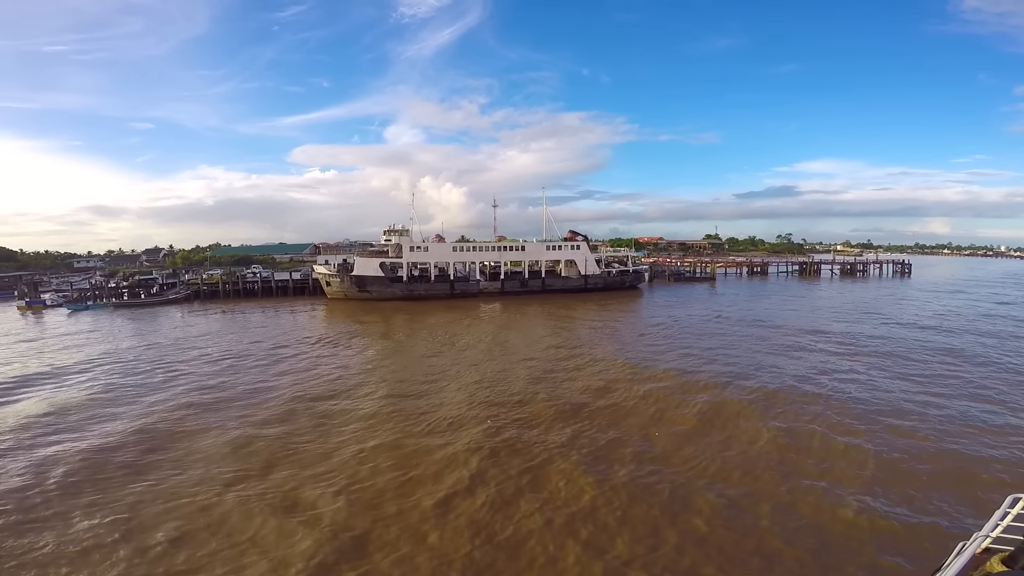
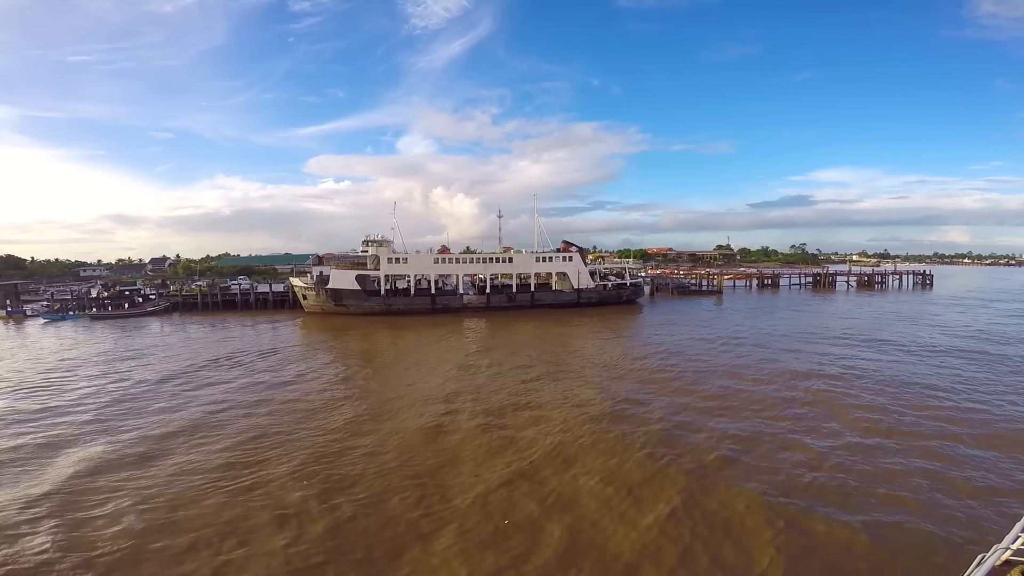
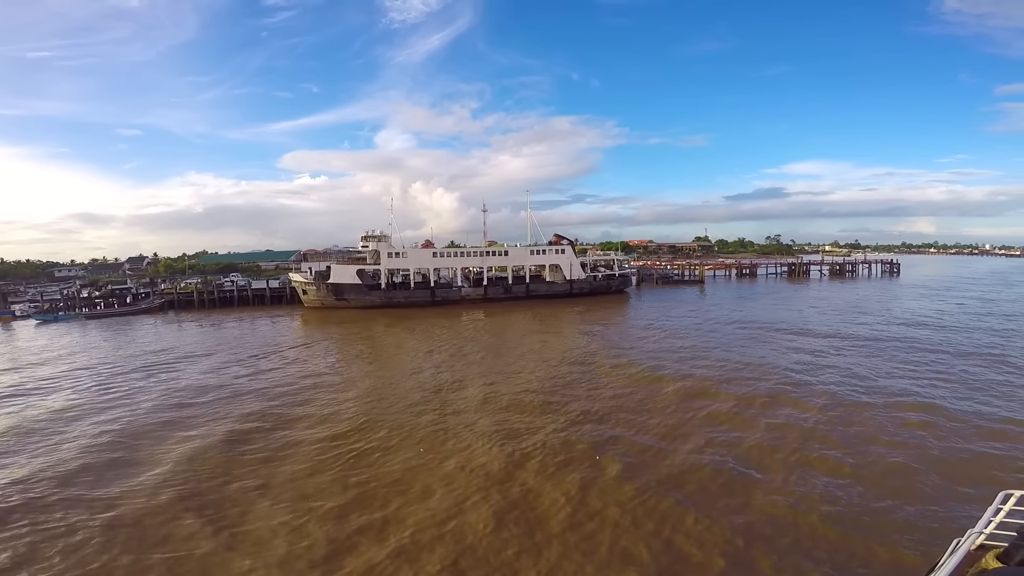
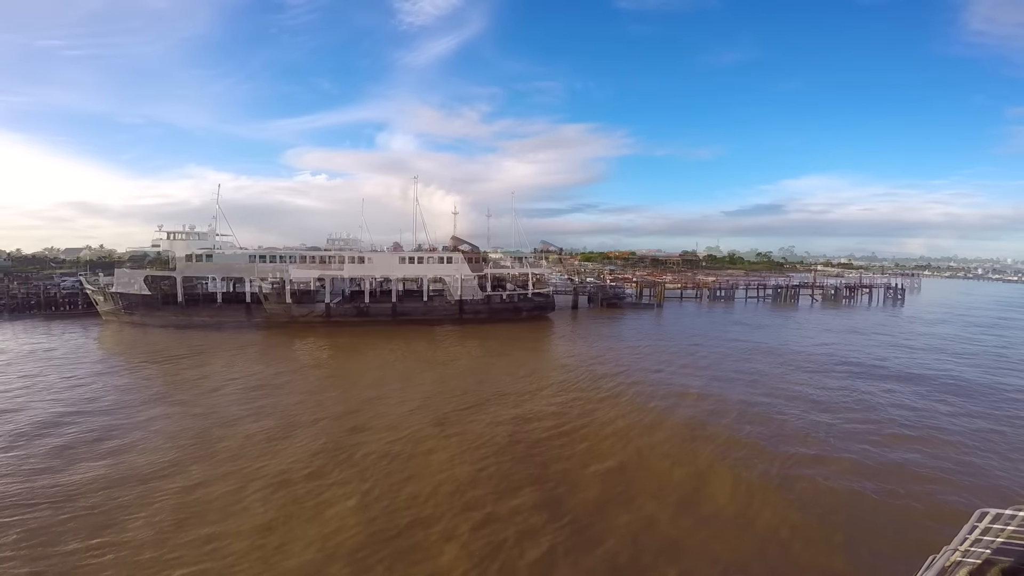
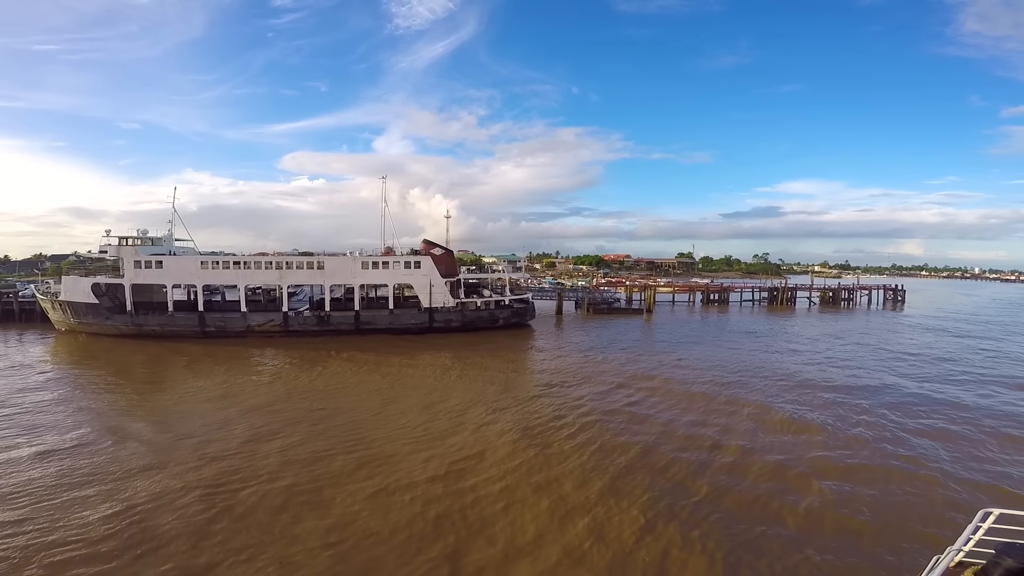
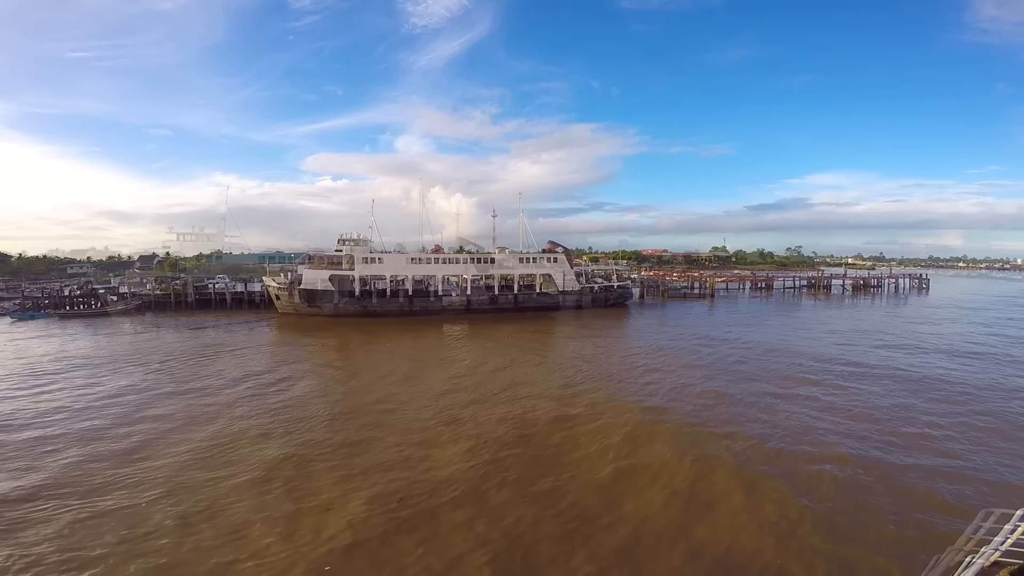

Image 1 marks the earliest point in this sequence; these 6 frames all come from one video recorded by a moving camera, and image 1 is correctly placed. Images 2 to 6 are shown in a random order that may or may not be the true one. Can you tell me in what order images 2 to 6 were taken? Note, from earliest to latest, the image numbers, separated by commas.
3, 2, 6, 4, 5
